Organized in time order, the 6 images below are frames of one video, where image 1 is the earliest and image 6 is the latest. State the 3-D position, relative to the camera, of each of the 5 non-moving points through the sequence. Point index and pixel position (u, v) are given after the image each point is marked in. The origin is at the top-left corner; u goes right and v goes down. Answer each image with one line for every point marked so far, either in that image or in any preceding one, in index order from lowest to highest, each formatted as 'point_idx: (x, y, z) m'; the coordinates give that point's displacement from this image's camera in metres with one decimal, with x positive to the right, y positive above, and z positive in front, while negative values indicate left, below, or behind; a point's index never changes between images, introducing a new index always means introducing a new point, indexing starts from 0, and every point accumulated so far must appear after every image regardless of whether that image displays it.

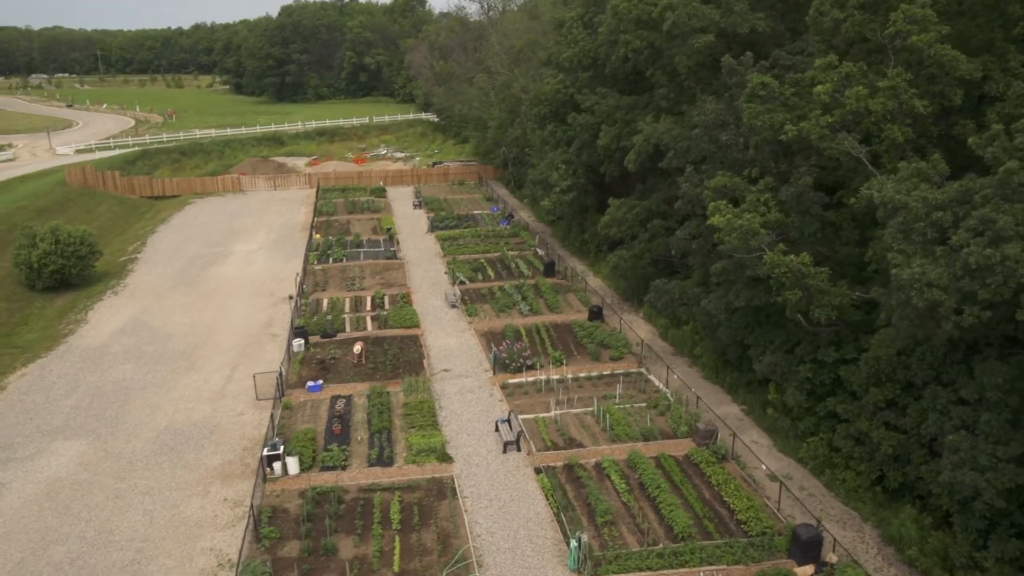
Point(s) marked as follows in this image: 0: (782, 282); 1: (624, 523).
0: (+6.1, +0.1, +18.9) m
1: (+2.4, -5.1, +18.0) m
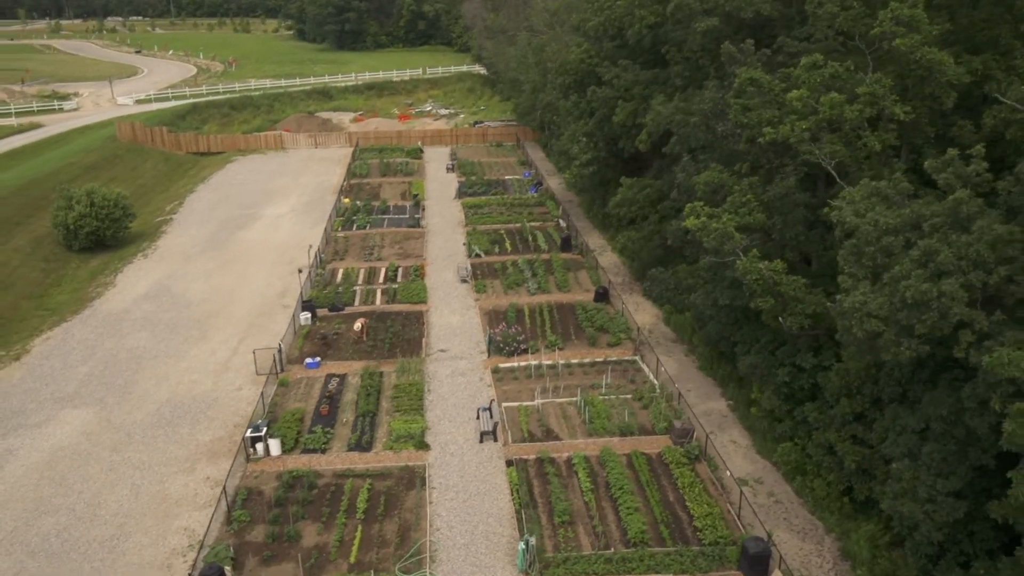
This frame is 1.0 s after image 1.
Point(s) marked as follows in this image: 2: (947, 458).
0: (+5.4, 0.0, +18.6) m
1: (+1.5, -5.2, +18.3) m
2: (+7.2, -2.8, +13.8) m
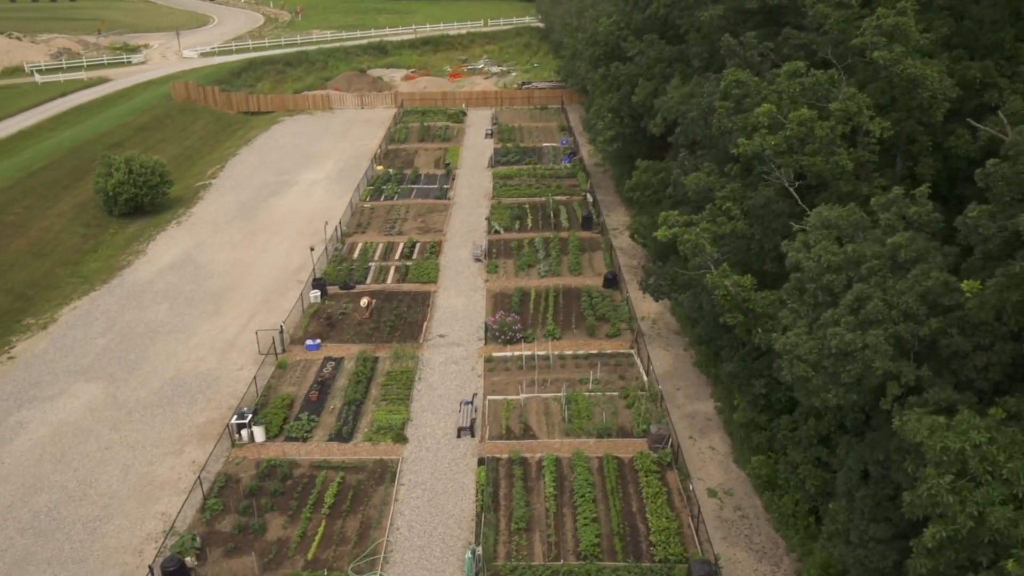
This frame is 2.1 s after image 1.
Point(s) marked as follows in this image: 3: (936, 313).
0: (+4.6, -0.3, +18.1) m
1: (+0.6, -5.4, +18.4) m
2: (+5.9, -3.4, +13.4) m
3: (+6.0, -0.4, +11.9) m
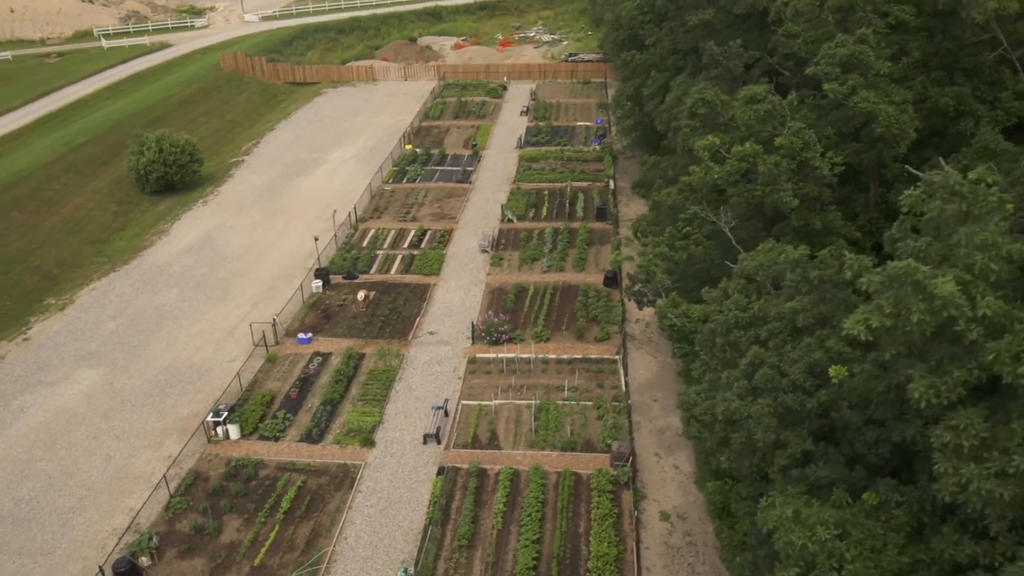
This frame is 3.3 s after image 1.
0: (+3.4, -0.9, +17.7) m
1: (-0.7, -5.8, +18.6) m
2: (+4.2, -4.3, +13.1) m
3: (+4.3, -1.3, +11.4) m
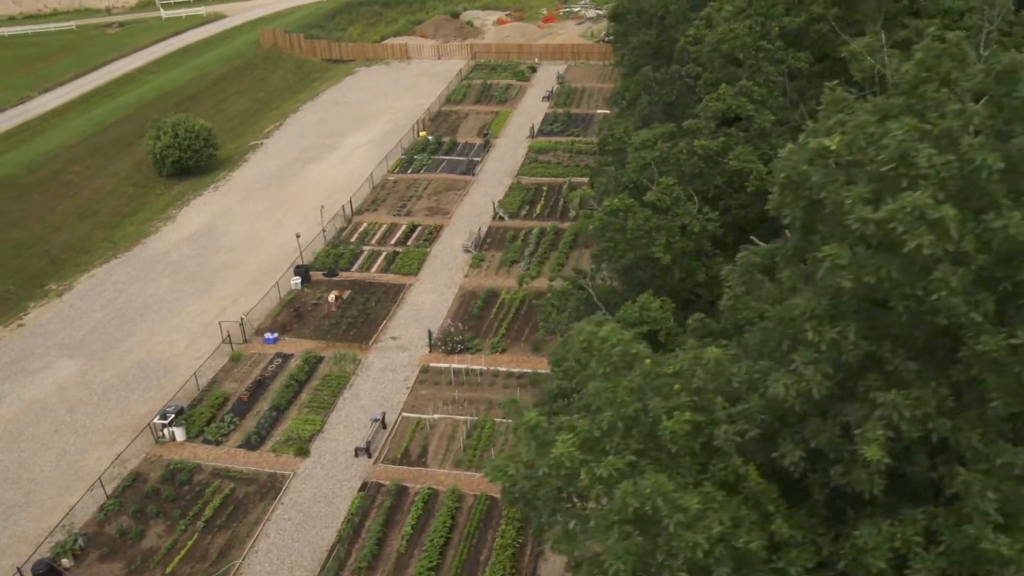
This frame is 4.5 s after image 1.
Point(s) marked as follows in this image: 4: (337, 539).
0: (+1.2, -1.8, +17.7) m
1: (-3.0, -6.5, +19.2) m
2: (+1.5, -5.4, +13.1) m
3: (+1.5, -2.4, +11.4) m
4: (-4.2, -6.0, +20.0) m
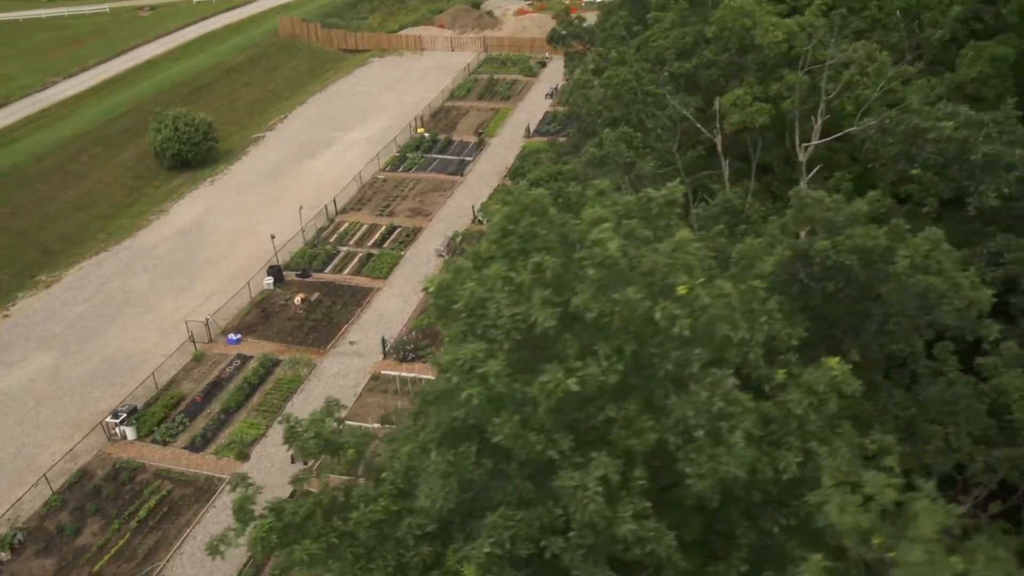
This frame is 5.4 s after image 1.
0: (-0.9, -2.4, +18.1) m
1: (-5.2, -6.9, +19.9) m
2: (-1.0, -6.1, +13.7) m
3: (-0.9, -3.2, +11.8) m
4: (-6.3, -6.4, +20.8) m
